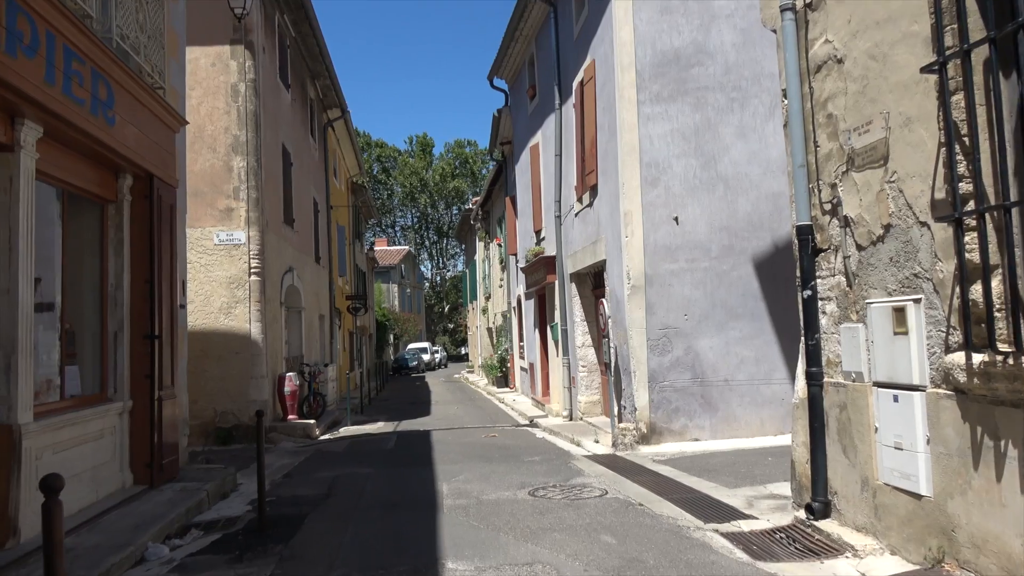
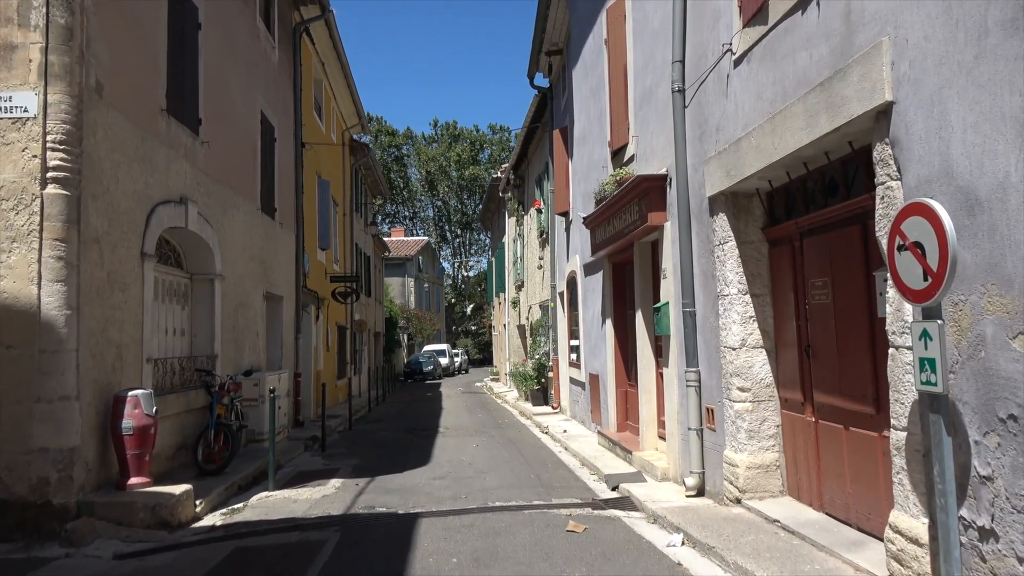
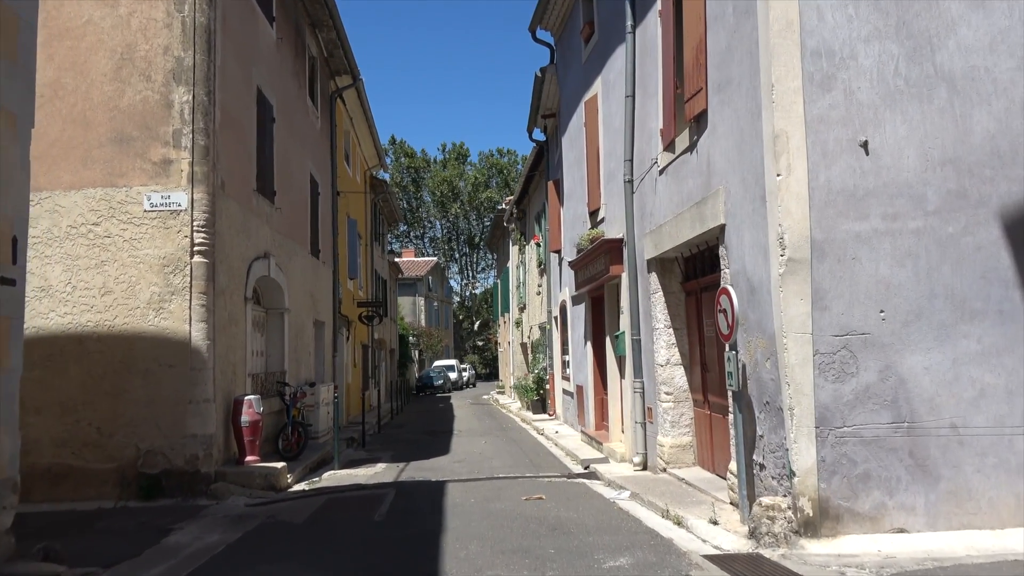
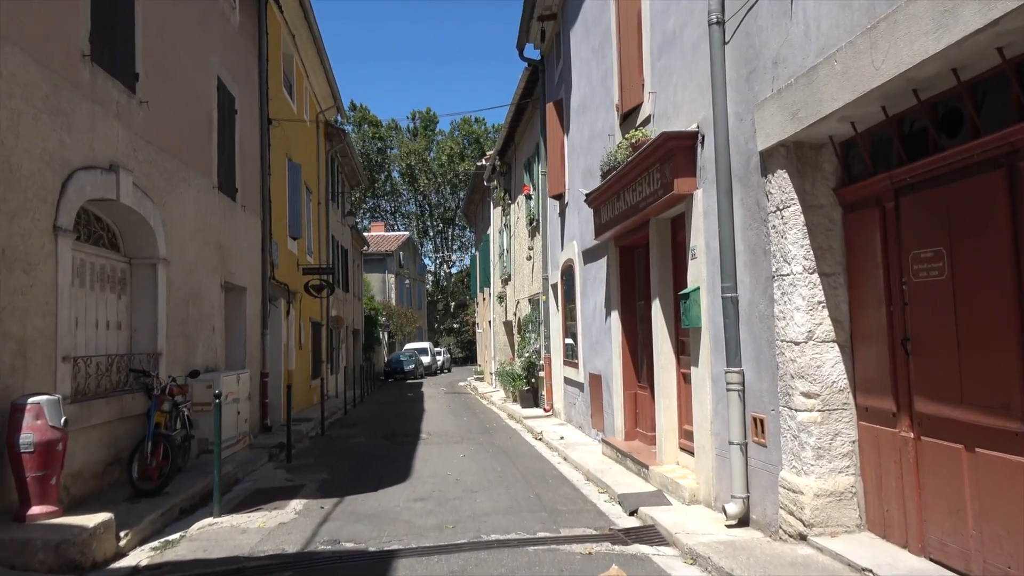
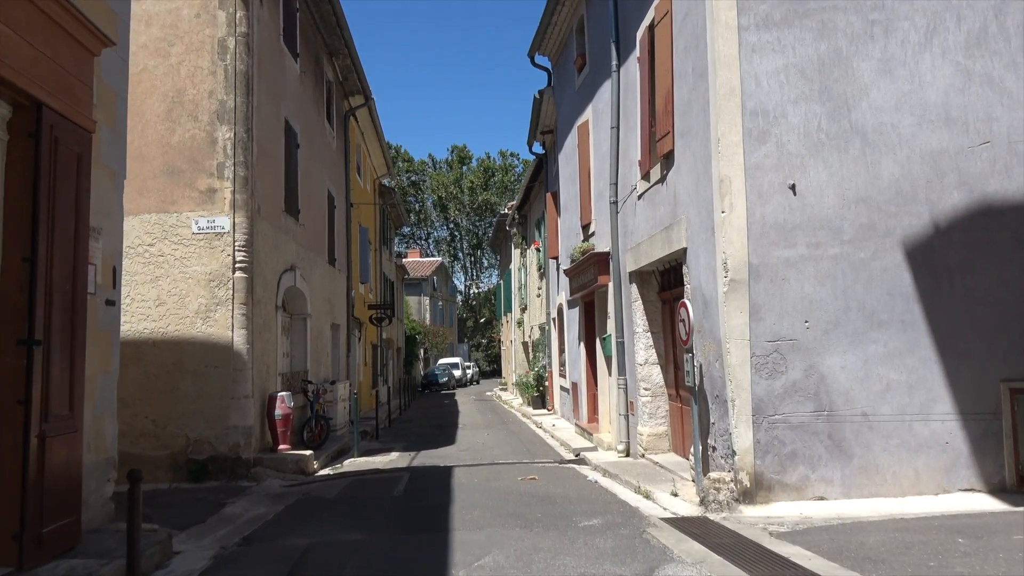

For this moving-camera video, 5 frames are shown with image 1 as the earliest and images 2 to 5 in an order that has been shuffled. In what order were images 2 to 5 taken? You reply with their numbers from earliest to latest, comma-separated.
5, 3, 2, 4
